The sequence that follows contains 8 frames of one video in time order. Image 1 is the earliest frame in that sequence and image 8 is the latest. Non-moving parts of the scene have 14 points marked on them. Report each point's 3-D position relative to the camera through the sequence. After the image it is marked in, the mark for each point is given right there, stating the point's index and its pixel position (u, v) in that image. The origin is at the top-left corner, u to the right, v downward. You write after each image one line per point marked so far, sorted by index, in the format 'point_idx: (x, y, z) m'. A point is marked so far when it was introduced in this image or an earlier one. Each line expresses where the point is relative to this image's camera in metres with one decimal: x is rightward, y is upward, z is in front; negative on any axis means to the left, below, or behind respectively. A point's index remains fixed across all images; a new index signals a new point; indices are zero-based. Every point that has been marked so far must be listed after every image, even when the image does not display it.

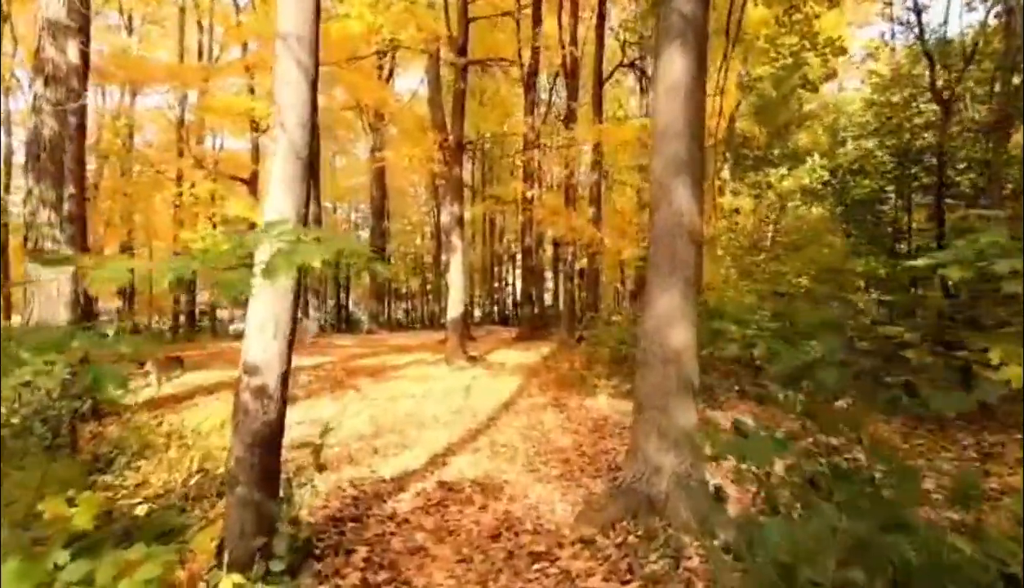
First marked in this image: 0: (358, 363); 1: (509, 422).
0: (-2.7, -1.2, +14.4) m
1: (0.0, -1.4, +8.8) m
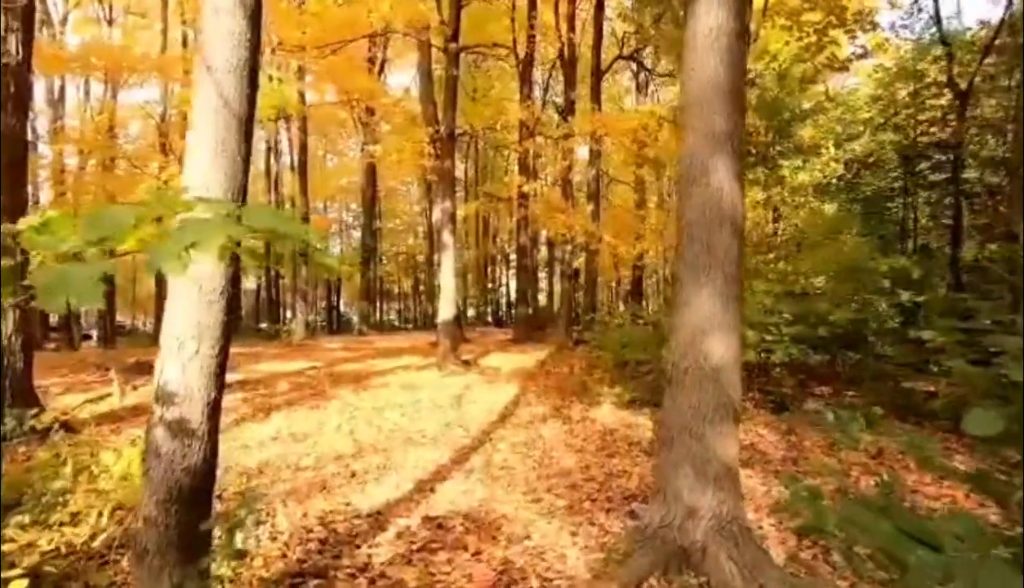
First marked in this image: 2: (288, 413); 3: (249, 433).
0: (-2.8, -1.2, +13.6) m
1: (0.0, -1.4, +8.0) m
2: (-2.4, -1.3, +9.0) m
3: (-2.5, -1.3, +7.8) m
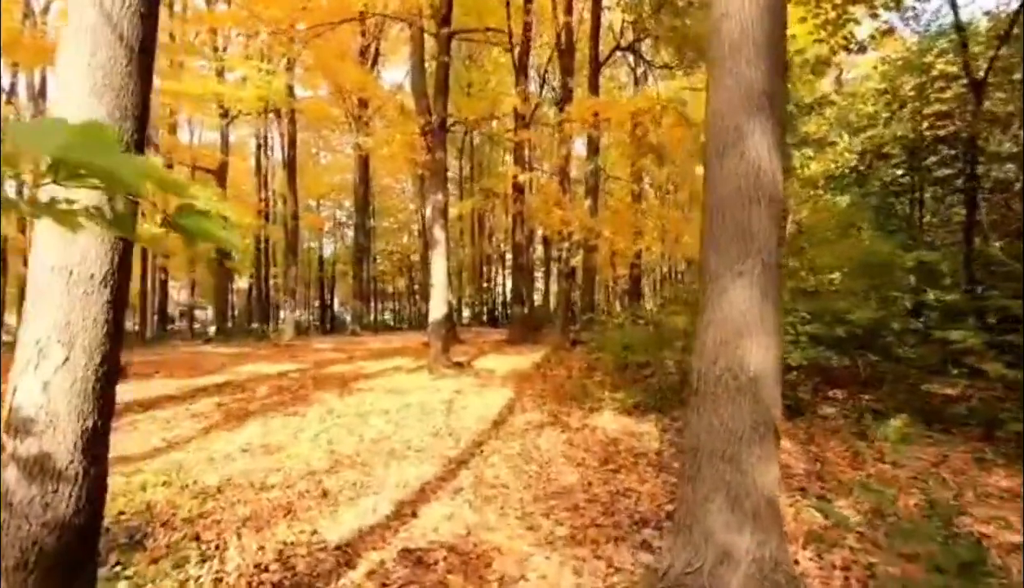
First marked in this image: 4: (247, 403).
0: (-2.9, -1.2, +12.9) m
1: (-0.1, -1.4, +7.3) m
2: (-2.5, -1.3, +8.3) m
3: (-2.6, -1.3, +7.1) m
4: (-3.1, -1.3, +9.4) m
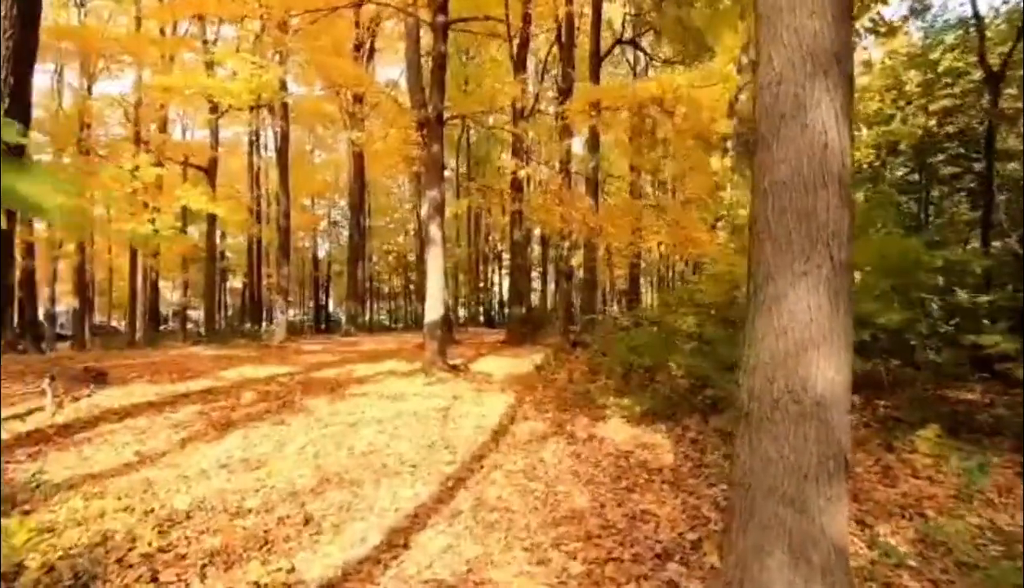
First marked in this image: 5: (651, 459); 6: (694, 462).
0: (-2.9, -1.2, +12.3) m
1: (-0.1, -1.4, +6.7) m
2: (-2.4, -1.3, +7.7) m
3: (-2.5, -1.3, +6.6) m
4: (-3.0, -1.3, +8.8) m
5: (+1.2, -1.5, +7.2) m
6: (+1.8, -1.7, +7.9) m
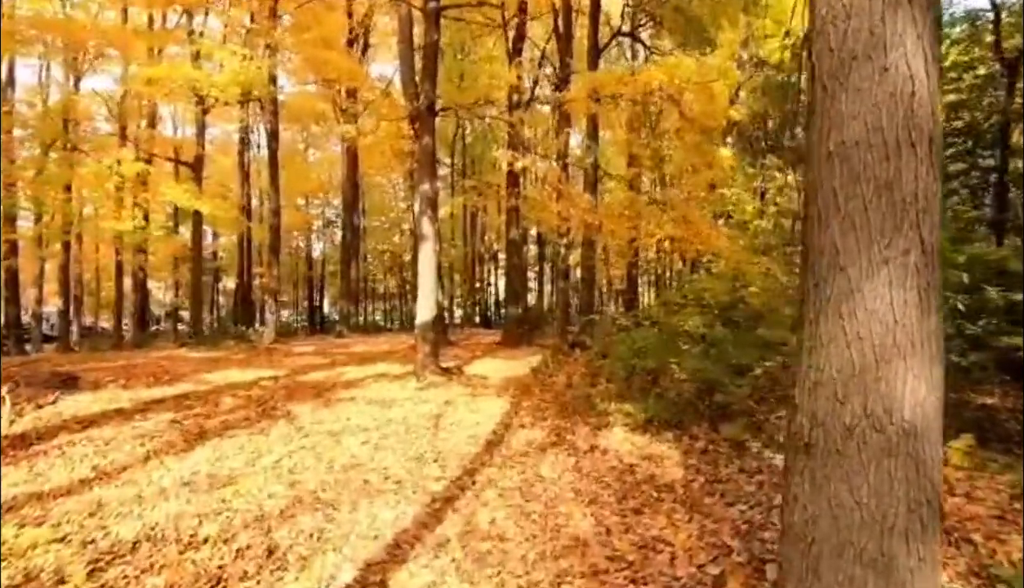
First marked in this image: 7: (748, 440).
0: (-2.9, -1.2, +11.7) m
1: (-0.1, -1.4, +6.1) m
2: (-2.5, -1.3, +7.1) m
3: (-2.6, -1.3, +6.0) m
4: (-3.1, -1.3, +8.2) m
5: (+1.2, -1.4, +6.7) m
6: (+1.7, -1.6, +7.3) m
7: (+2.4, -1.5, +8.2) m
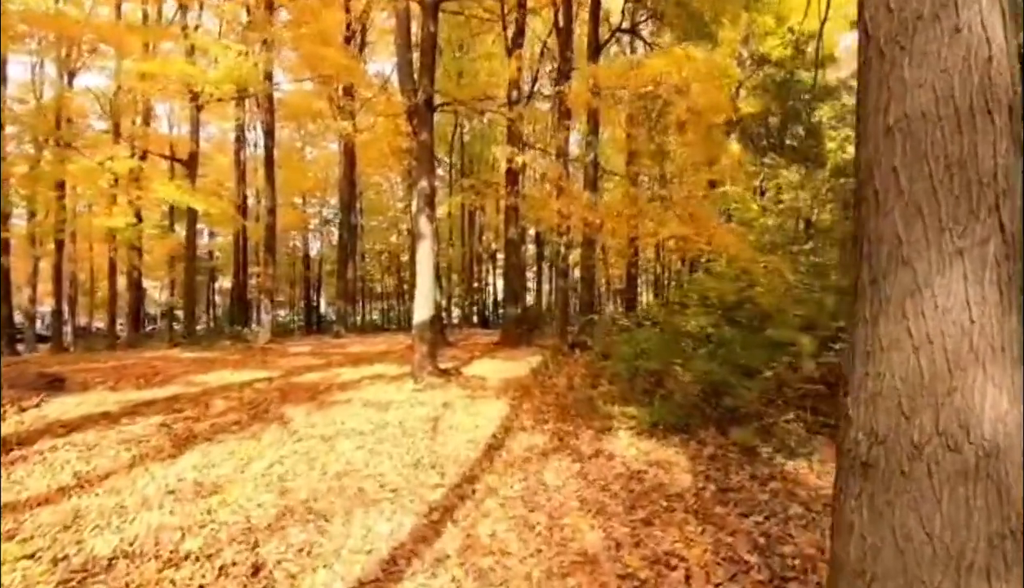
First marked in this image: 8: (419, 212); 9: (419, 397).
0: (-2.9, -1.2, +11.4) m
1: (-0.1, -1.4, +5.9) m
2: (-2.5, -1.3, +6.8) m
3: (-2.6, -1.3, +5.7) m
4: (-3.1, -1.2, +7.9) m
5: (+1.2, -1.4, +6.4) m
6: (+1.7, -1.6, +7.0) m
7: (+2.4, -1.5, +7.9) m
8: (-1.4, +1.2, +11.9) m
9: (-1.1, -1.2, +9.7) m
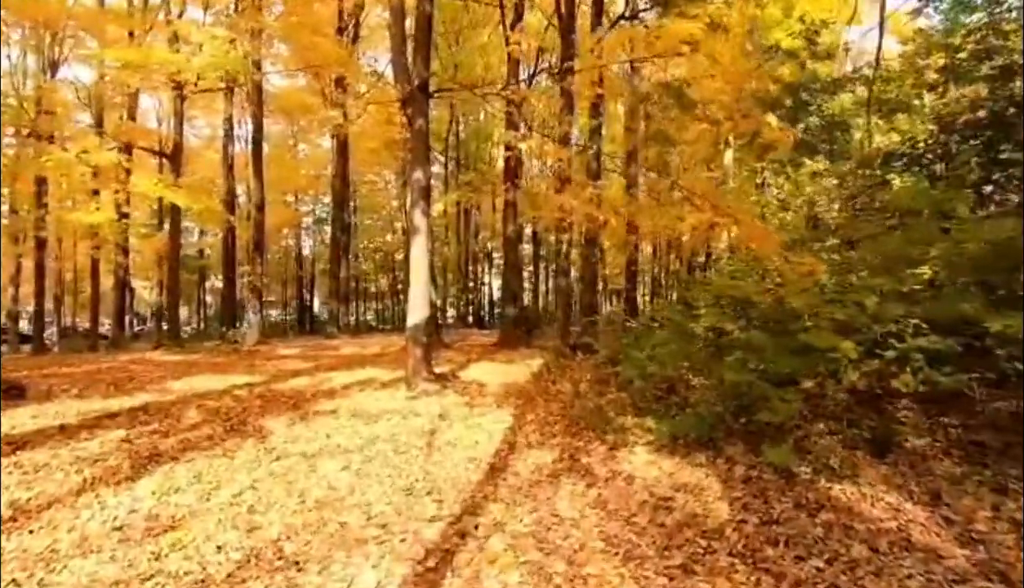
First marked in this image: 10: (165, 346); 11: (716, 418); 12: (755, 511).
0: (-2.9, -1.2, +10.6) m
1: (0.0, -1.4, +5.1) m
2: (-2.4, -1.3, +6.0) m
3: (-2.5, -1.3, +4.9) m
4: (-3.0, -1.2, +7.1) m
5: (+1.2, -1.4, +5.6) m
6: (+1.8, -1.6, +6.2) m
7: (+2.4, -1.5, +7.1) m
8: (-1.4, +1.2, +11.1) m
9: (-1.1, -1.2, +8.8) m
10: (-7.8, -1.2, +18.2) m
11: (+1.9, -1.2, +7.7) m
12: (+1.8, -1.6, +6.3) m
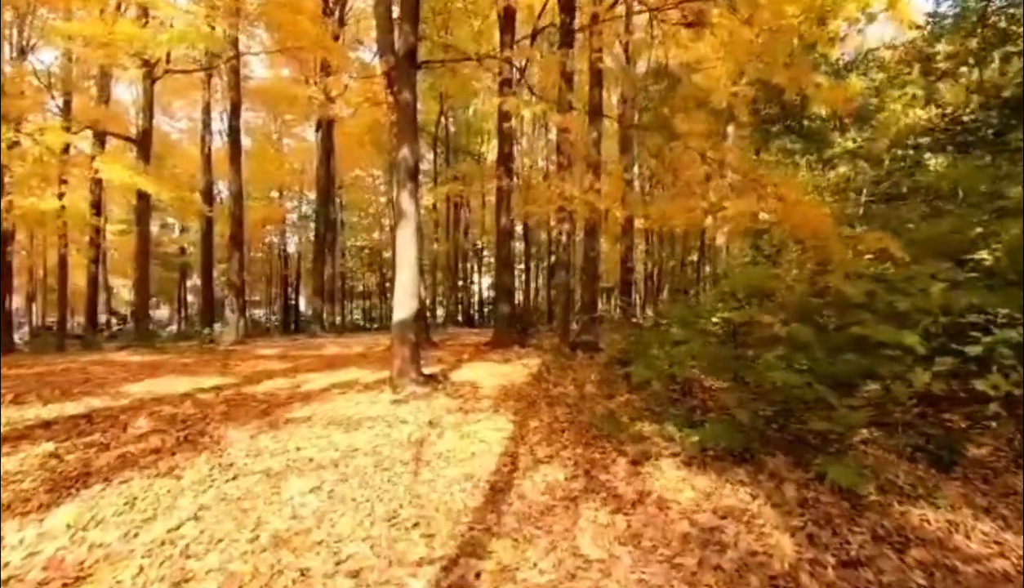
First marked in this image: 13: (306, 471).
0: (-2.9, -1.1, +9.5) m
1: (0.0, -1.3, +4.0) m
2: (-2.4, -1.2, +4.9) m
3: (-2.5, -1.2, +3.8) m
4: (-3.0, -1.1, +6.0) m
5: (+1.3, -1.3, +4.5) m
6: (+1.8, -1.5, +5.2) m
7: (+2.5, -1.4, +6.1) m
8: (-1.4, +1.3, +10.0) m
9: (-1.1, -1.1, +7.8) m
10: (-7.9, -1.1, +17.1) m
11: (+1.9, -1.1, +6.7) m
12: (+1.8, -1.5, +5.3) m
13: (-1.4, -1.2, +5.6) m
